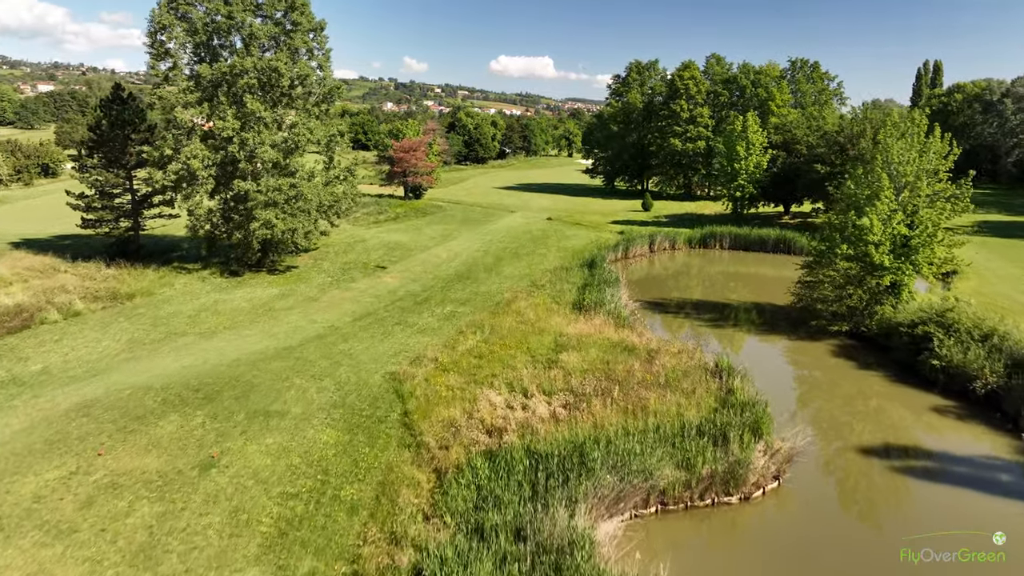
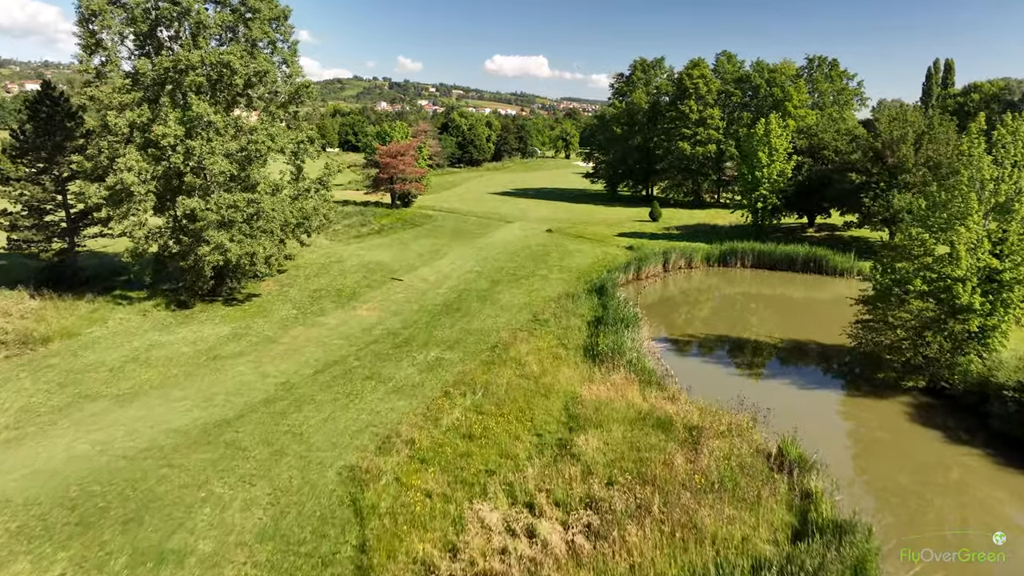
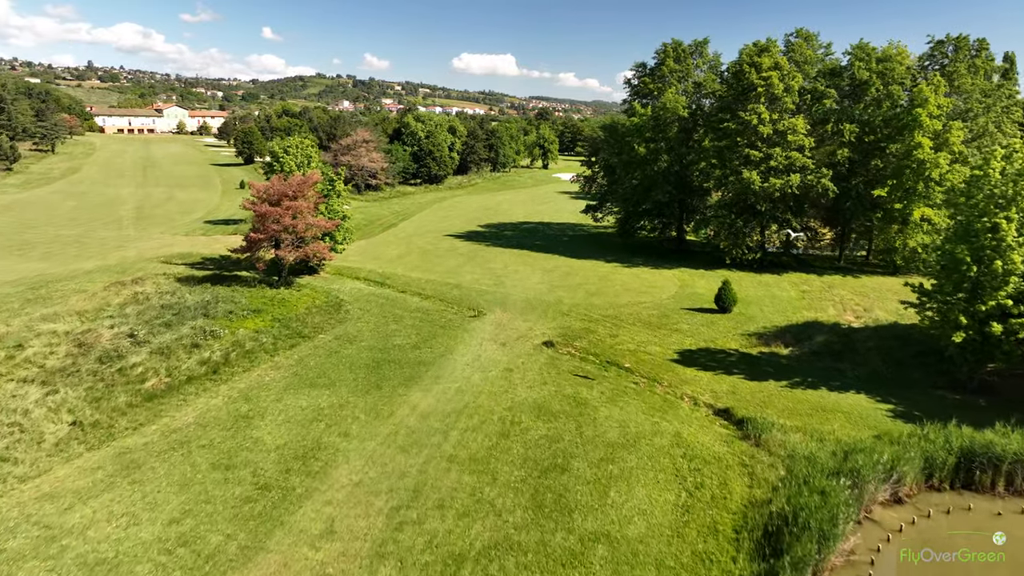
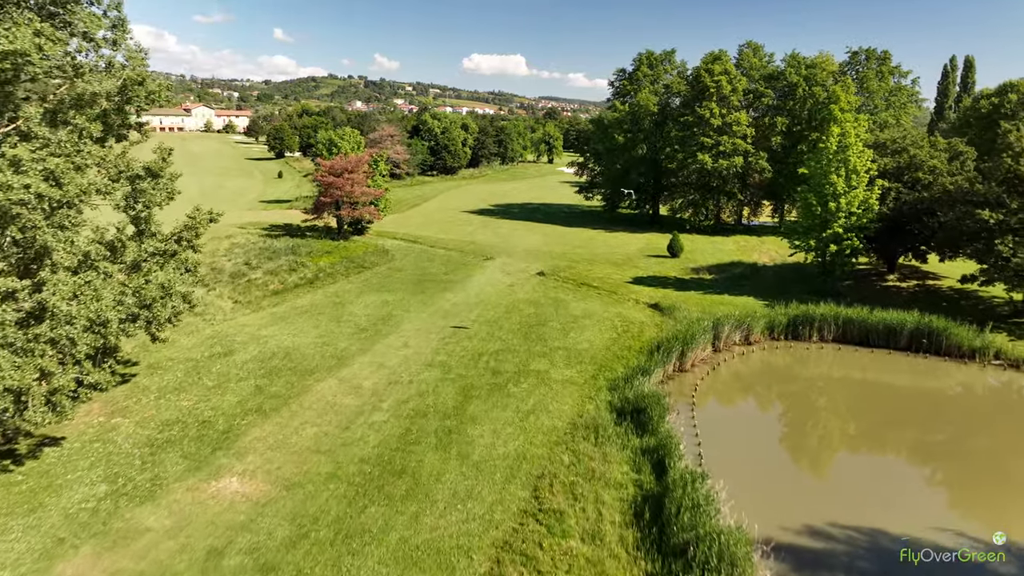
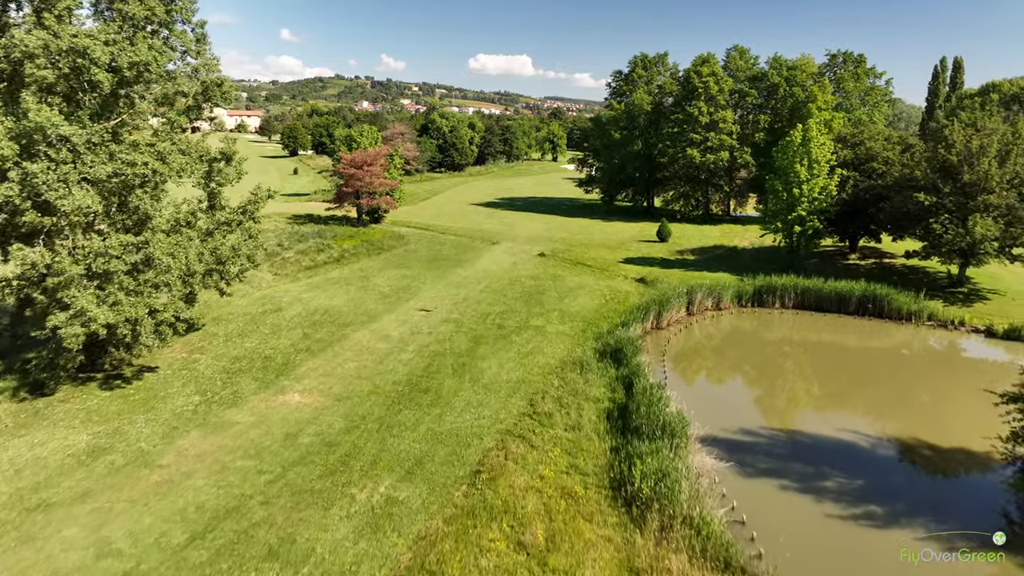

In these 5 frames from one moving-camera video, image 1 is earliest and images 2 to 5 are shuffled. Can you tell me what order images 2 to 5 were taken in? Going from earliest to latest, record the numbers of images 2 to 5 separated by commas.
2, 5, 4, 3
